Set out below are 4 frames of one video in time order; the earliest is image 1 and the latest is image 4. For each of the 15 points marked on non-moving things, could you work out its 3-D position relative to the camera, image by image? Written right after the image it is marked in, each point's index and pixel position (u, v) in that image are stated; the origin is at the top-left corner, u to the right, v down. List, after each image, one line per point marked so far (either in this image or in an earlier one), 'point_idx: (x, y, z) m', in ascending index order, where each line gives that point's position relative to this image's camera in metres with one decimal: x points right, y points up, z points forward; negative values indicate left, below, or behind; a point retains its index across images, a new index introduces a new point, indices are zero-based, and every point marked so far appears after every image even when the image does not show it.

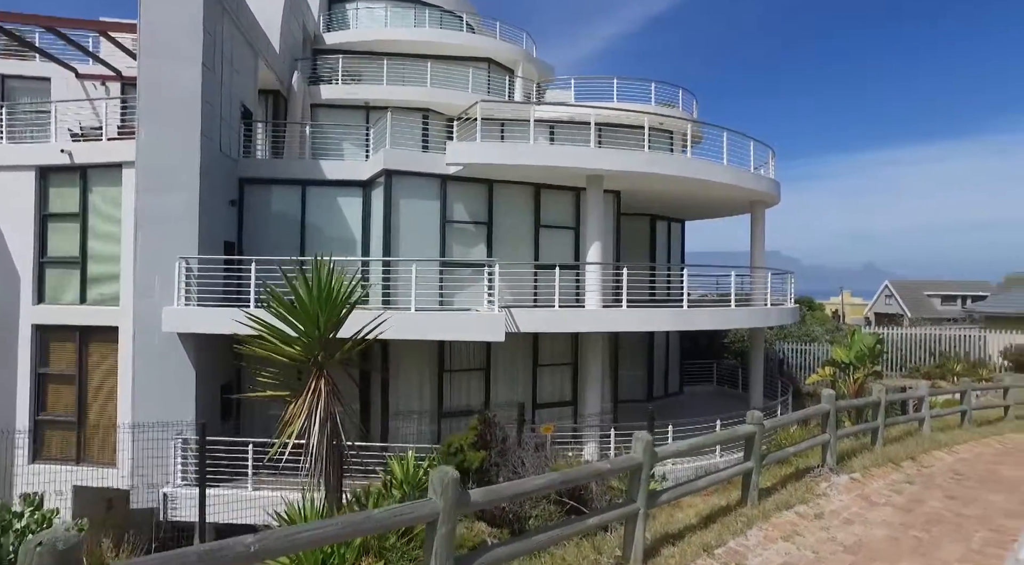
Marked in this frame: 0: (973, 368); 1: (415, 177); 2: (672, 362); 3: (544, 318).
0: (+13.5, -2.5, +18.6) m
1: (-1.8, +1.9, +11.5) m
2: (+4.7, -2.4, +18.6) m
3: (+0.5, -0.6, +10.4) m
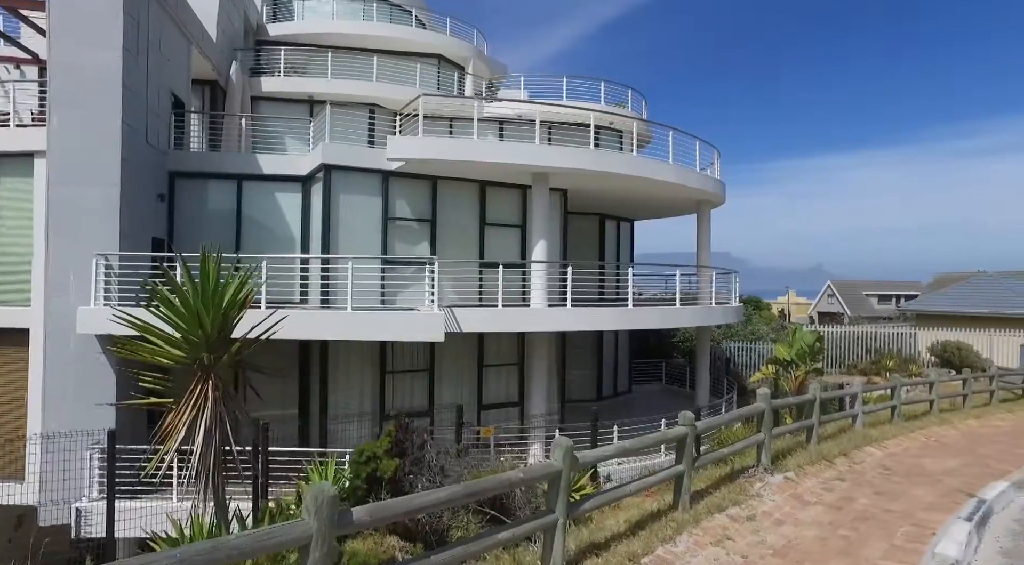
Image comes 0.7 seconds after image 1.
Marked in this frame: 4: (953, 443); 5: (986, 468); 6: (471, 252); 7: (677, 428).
0: (+12.0, -2.5, +19.2) m
1: (-2.8, +2.0, +11.1) m
2: (+3.2, -2.3, +18.7) m
3: (-0.4, -0.6, +10.2) m
4: (+5.3, -2.0, +7.7) m
5: (+4.8, -1.9, +6.5) m
6: (-0.8, +0.6, +12.2) m
7: (+1.2, -1.0, +4.4) m
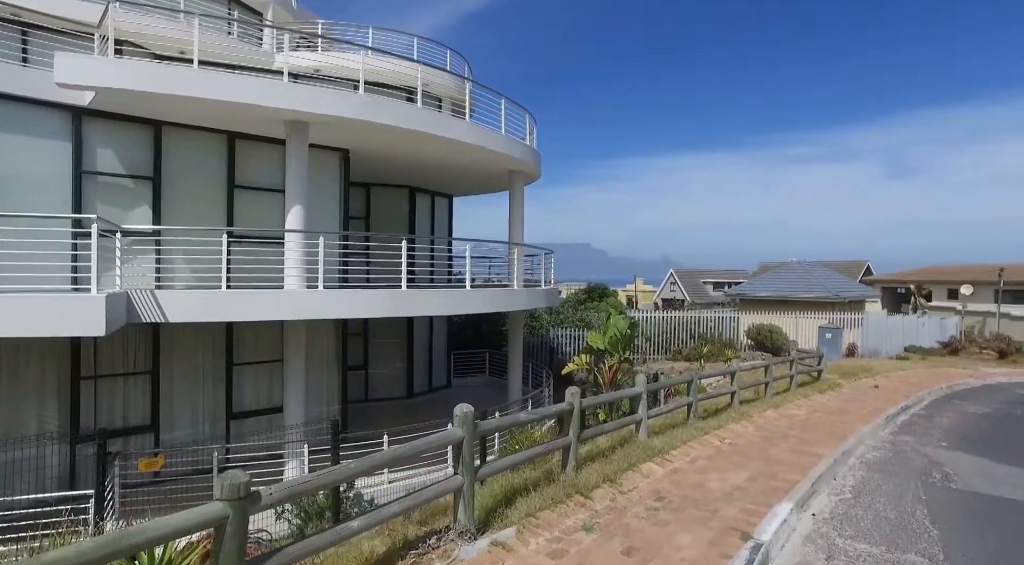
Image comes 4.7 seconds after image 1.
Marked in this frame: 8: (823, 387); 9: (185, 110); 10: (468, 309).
0: (+6.5, -2.0, +19.2) m
1: (-6.2, +2.3, +8.1) m
2: (-2.0, -1.9, +16.8) m
3: (-3.7, -0.3, +7.7) m
4: (+2.4, -1.7, +6.5) m
5: (+2.2, -1.7, +5.2) m
6: (-4.5, +1.0, +9.5) m
7: (-1.0, -0.8, +2.4) m
8: (+6.1, -2.1, +12.4) m
9: (-4.5, +2.4, +8.5) m
10: (-0.7, -0.4, +9.9) m
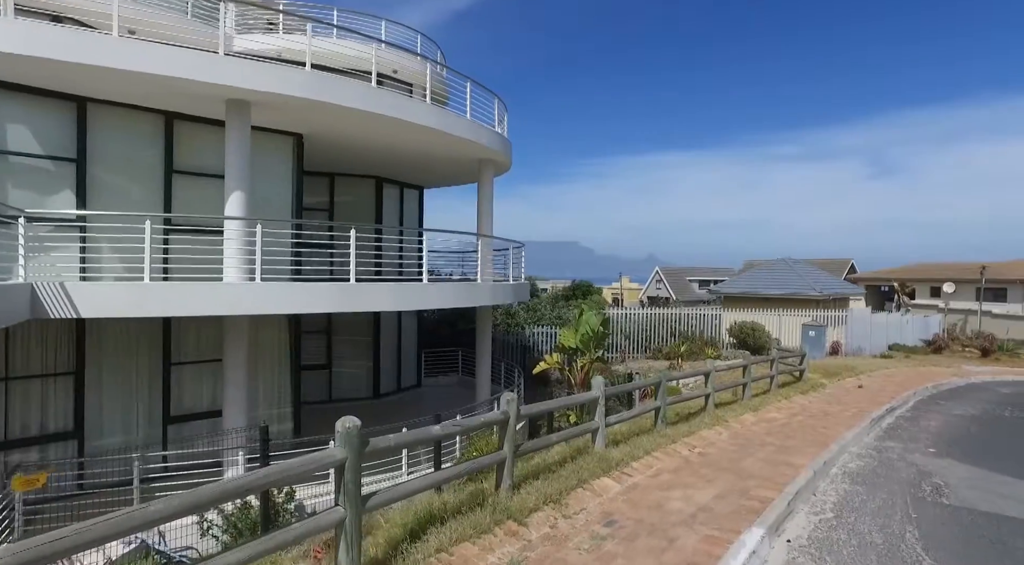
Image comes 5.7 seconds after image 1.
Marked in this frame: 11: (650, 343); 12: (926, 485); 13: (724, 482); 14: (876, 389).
0: (+5.7, -1.9, +18.6) m
1: (-6.8, +2.4, +7.3) m
2: (-2.7, -1.7, +16.0) m
3: (-4.2, -0.2, +6.9) m
4: (+1.9, -1.6, +5.8) m
5: (+1.7, -1.6, +4.6) m
6: (-5.1, +1.1, +8.7) m
7: (-1.4, -0.7, +1.7) m
8: (+5.5, -2.0, +11.8) m
9: (-5.0, +2.5, +7.8) m
10: (-1.2, -0.3, +9.2) m
11: (+4.4, -1.9, +19.9) m
12: (+3.8, -1.9, +5.8) m
13: (+1.7, -1.6, +5.0) m
14: (+7.6, -2.2, +13.1) m
